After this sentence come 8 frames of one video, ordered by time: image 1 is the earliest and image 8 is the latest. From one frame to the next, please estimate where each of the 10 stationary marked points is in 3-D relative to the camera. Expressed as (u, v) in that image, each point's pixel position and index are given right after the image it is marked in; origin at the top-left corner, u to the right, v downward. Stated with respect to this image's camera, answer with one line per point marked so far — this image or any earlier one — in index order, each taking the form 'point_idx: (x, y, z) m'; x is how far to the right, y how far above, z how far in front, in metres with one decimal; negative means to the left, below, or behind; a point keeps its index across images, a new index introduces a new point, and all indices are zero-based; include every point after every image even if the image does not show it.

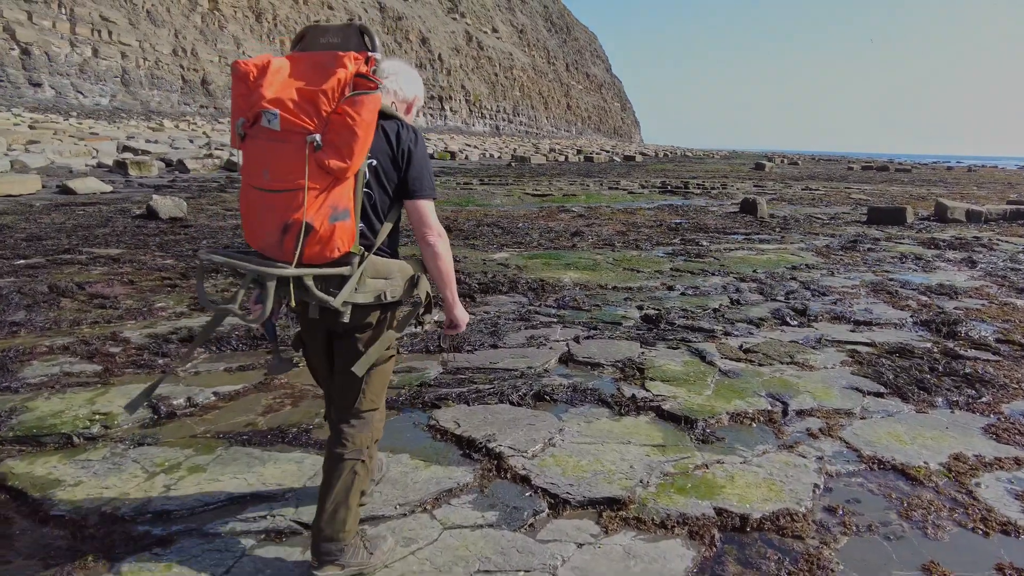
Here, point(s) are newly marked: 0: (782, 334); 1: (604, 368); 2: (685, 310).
0: (+2.4, -0.4, +5.7) m
1: (+0.6, -0.6, +4.6) m
2: (+1.7, -0.2, +6.2) m
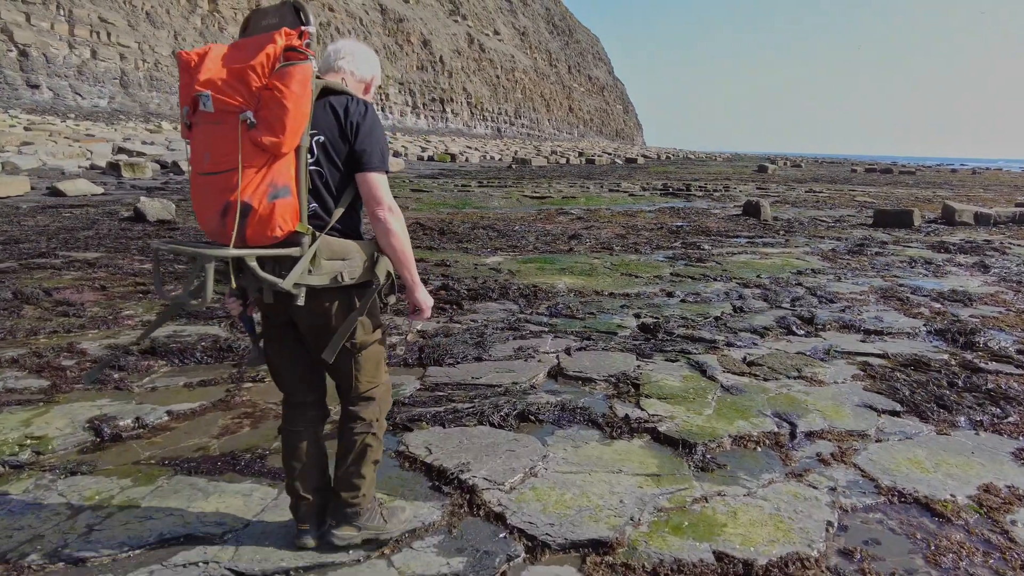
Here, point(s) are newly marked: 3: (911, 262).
0: (+2.3, -0.5, +5.4) m
1: (+0.5, -0.6, +4.2) m
2: (+1.6, -0.3, +5.9) m
3: (+6.0, +0.4, +9.8) m
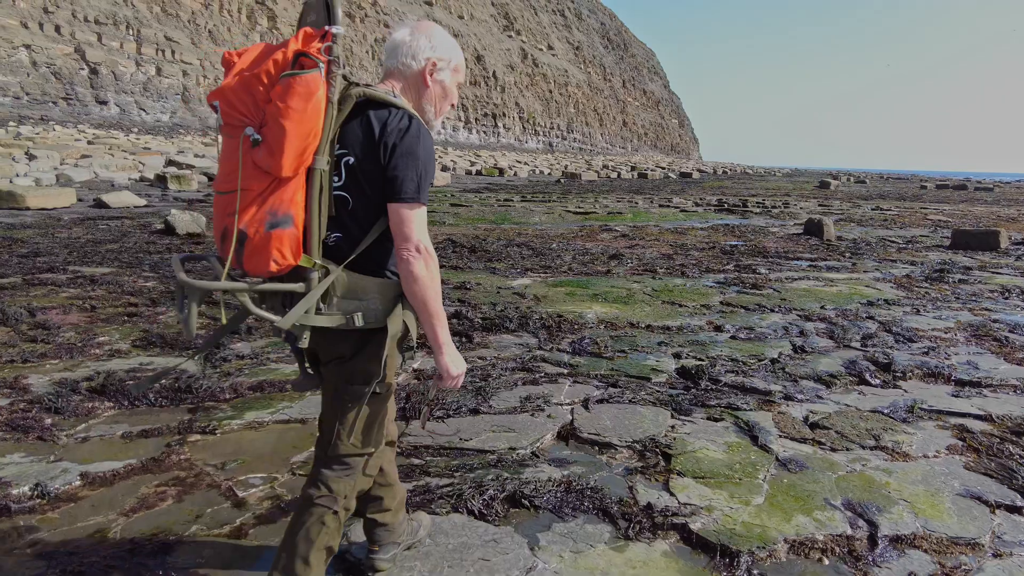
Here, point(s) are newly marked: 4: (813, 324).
0: (+2.4, -0.7, +4.4) m
1: (+0.5, -0.9, +3.4) m
2: (+1.7, -0.6, +5.0) m
3: (+6.4, -0.1, +8.5) m
4: (+2.9, -0.3, +6.3) m
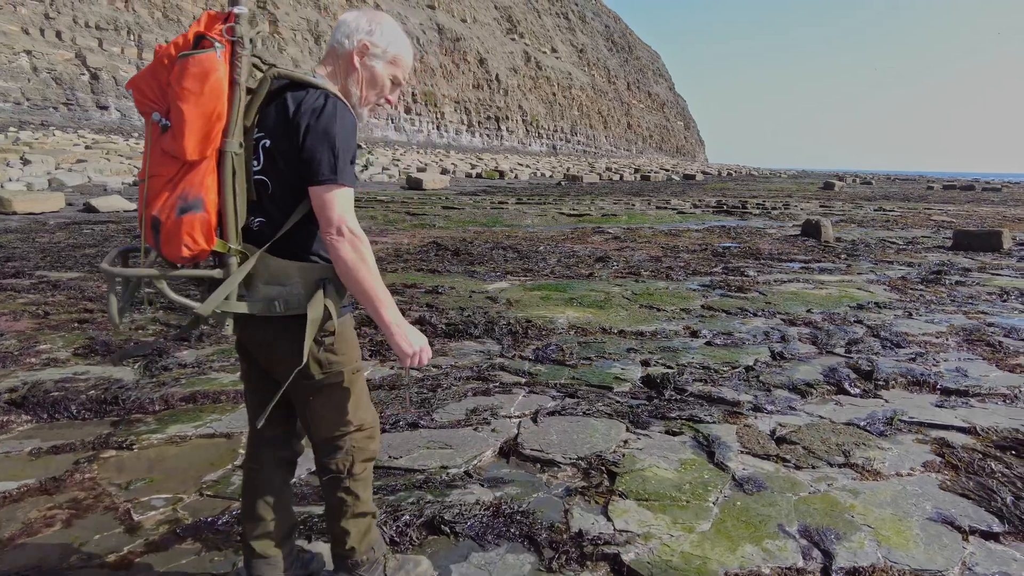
0: (+2.1, -0.8, +4.1) m
1: (+0.2, -0.9, +3.1) m
2: (+1.4, -0.6, +4.7) m
3: (+6.2, -0.1, +8.2) m
4: (+2.6, -0.4, +6.0) m
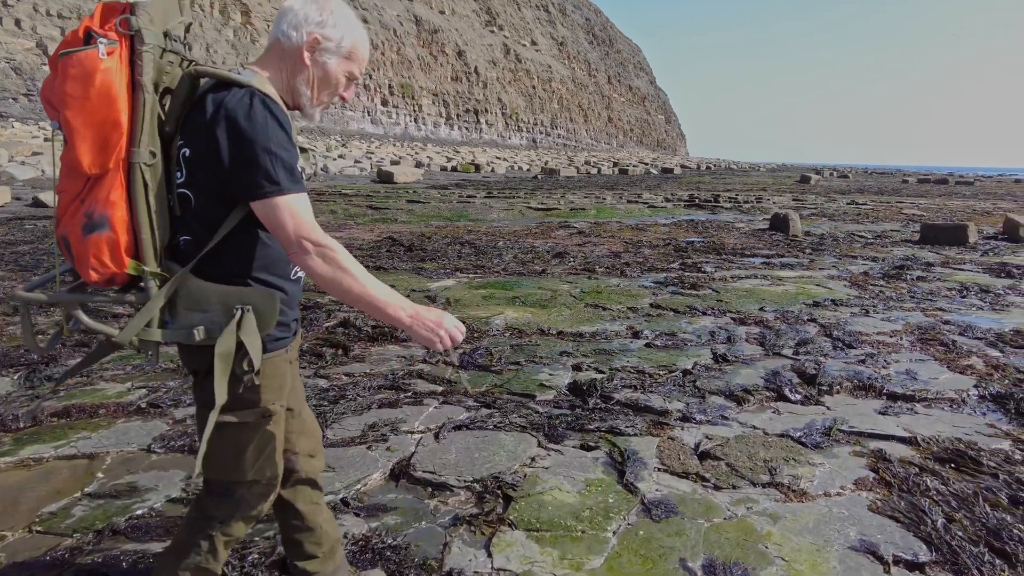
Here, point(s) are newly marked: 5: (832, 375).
0: (+1.5, -0.8, +3.8) m
1: (-0.3, -0.9, +2.8) m
2: (+0.9, -0.6, +4.4) m
3: (+5.5, 0.0, +8.0) m
4: (+2.0, -0.4, +5.7) m
5: (+2.3, -0.6, +4.6) m
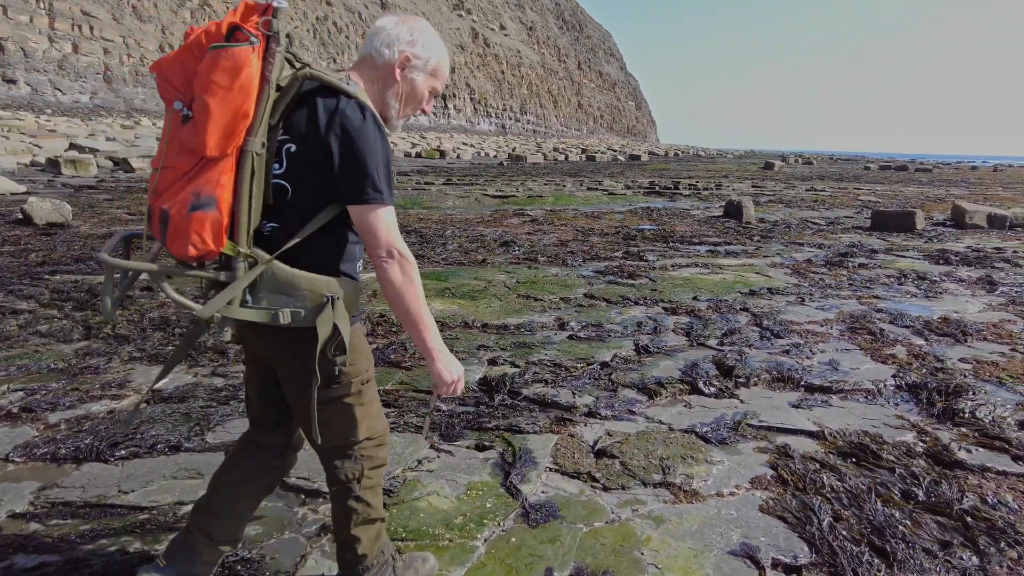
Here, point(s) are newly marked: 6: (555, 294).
0: (+1.0, -0.7, +3.8) m
1: (-0.8, -0.9, +2.7) m
2: (+0.3, -0.5, +4.3) m
3: (+4.8, +0.1, +8.1) m
4: (+1.4, -0.3, +5.6) m
5: (+1.7, -0.5, +4.5) m
6: (+0.4, -0.1, +6.3) m
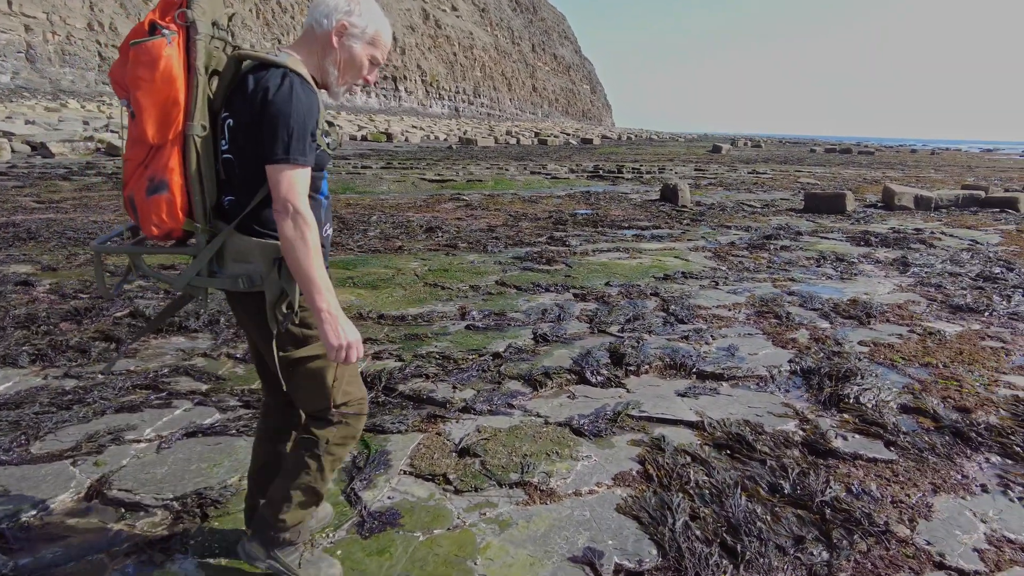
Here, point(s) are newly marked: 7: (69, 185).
0: (+0.3, -0.7, +3.6) m
1: (-1.4, -0.9, +2.4) m
2: (-0.5, -0.5, +4.1) m
3: (+3.8, +0.4, +8.2) m
4: (+0.6, -0.1, +5.5) m
5: (+0.9, -0.5, +4.4) m
6: (-0.4, +0.1, +6.1) m
7: (-9.4, +2.2, +13.7) m
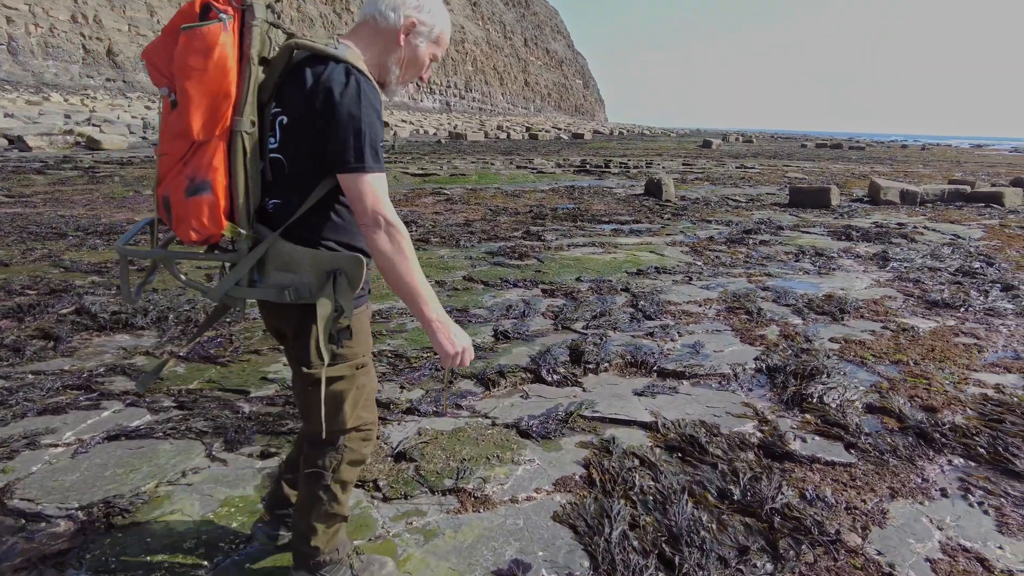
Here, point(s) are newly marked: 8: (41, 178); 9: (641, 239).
0: (0.0, -0.6, +3.5) m
1: (-1.7, -0.8, +2.3) m
2: (-0.7, -0.4, +4.0) m
3: (+3.5, +0.4, +8.0) m
4: (+0.3, -0.1, +5.4) m
5: (+0.6, -0.4, +4.3) m
6: (-0.7, +0.1, +5.9) m
7: (-9.7, +2.3, +13.5) m
8: (-9.8, +2.3, +13.6) m
9: (+1.7, +0.6, +8.2) m
